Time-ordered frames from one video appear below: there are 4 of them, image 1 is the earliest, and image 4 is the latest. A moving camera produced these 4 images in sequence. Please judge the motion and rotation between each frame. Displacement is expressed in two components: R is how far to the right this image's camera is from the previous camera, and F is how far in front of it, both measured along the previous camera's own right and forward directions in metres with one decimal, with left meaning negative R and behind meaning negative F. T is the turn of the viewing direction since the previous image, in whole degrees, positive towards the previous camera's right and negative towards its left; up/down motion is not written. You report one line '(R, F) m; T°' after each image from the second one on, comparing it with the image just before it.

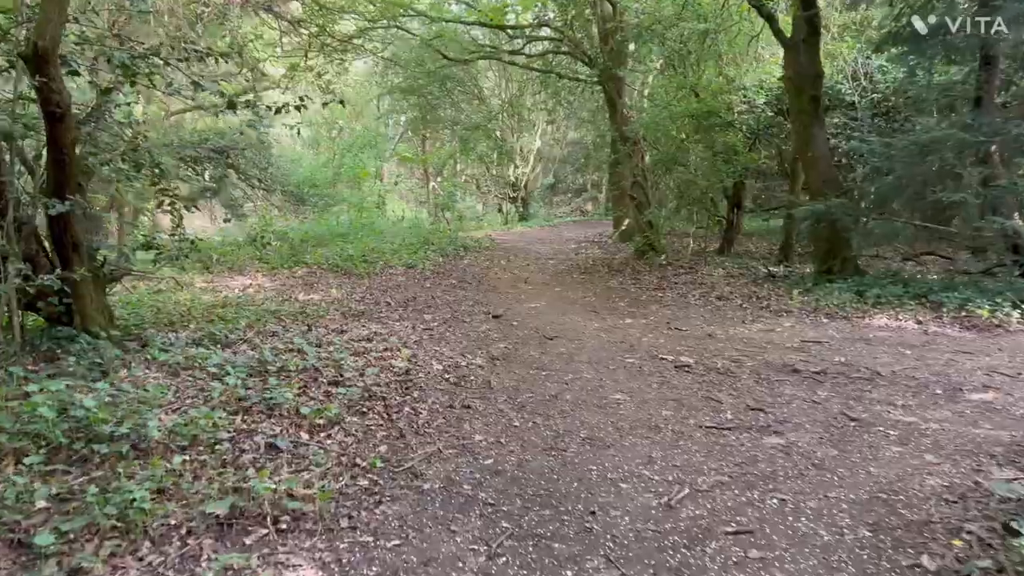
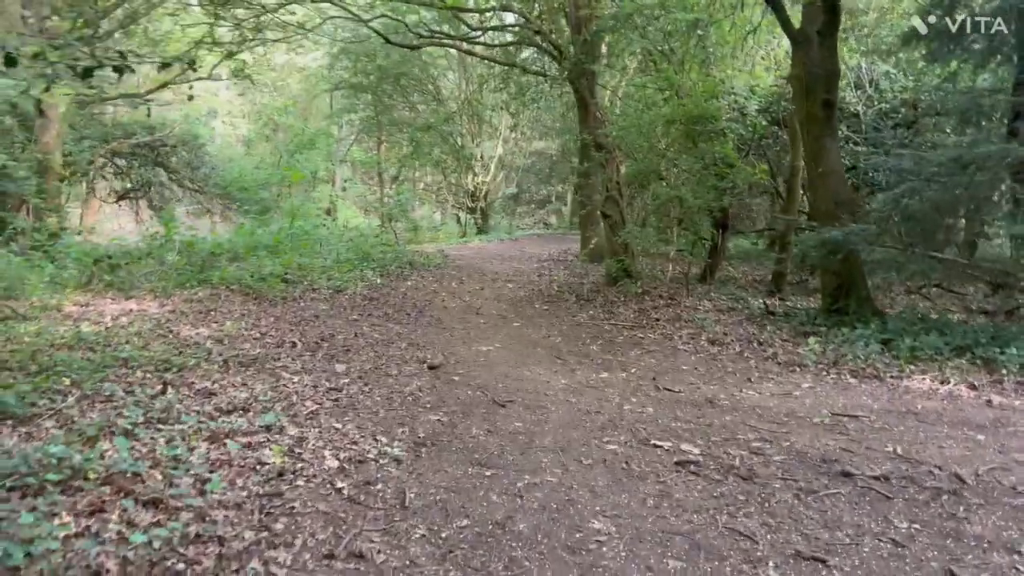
(+0.2, +1.9) m; +3°
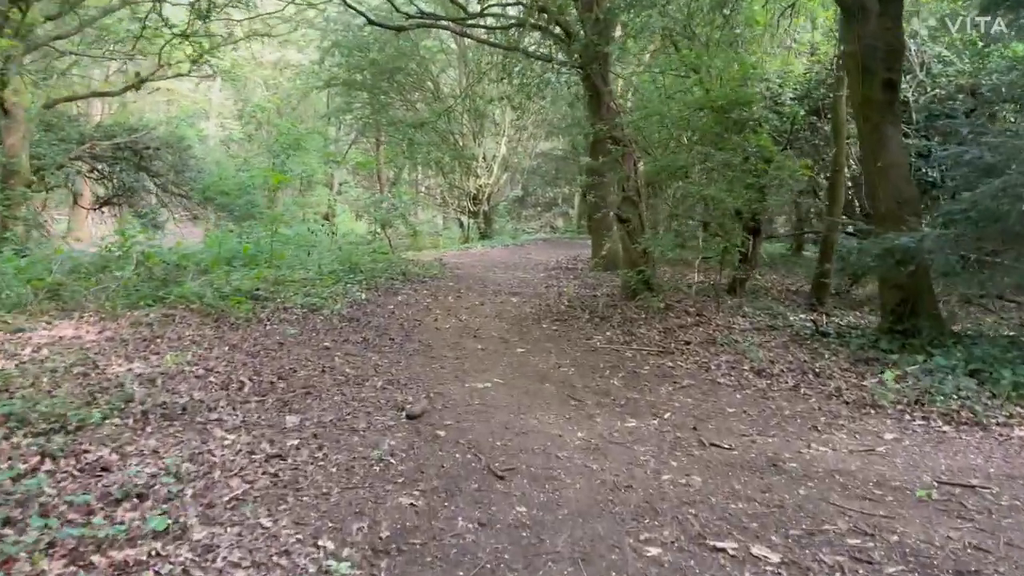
(0.0, +1.4) m; 0°
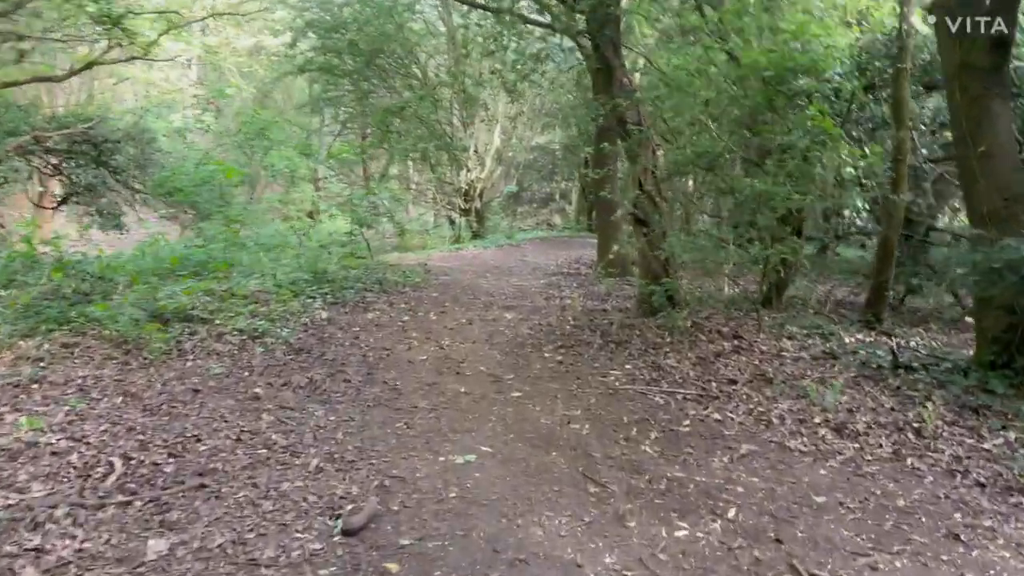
(0.0, +1.7) m; 0°
